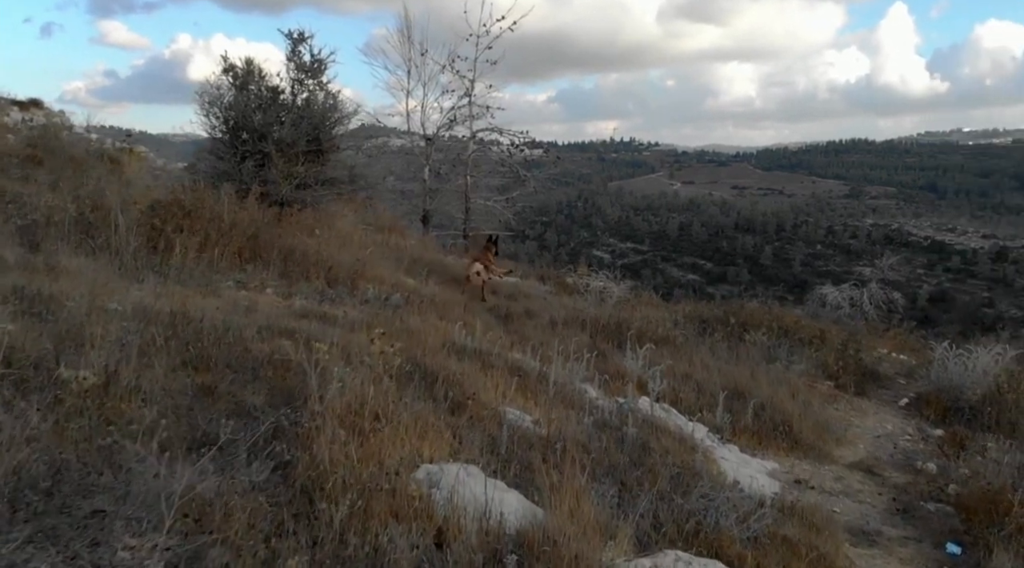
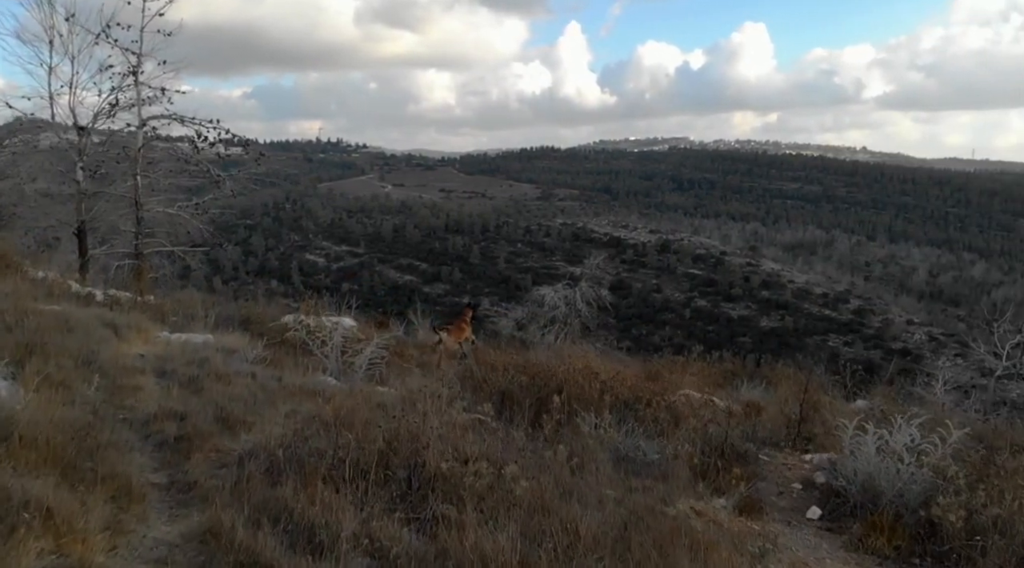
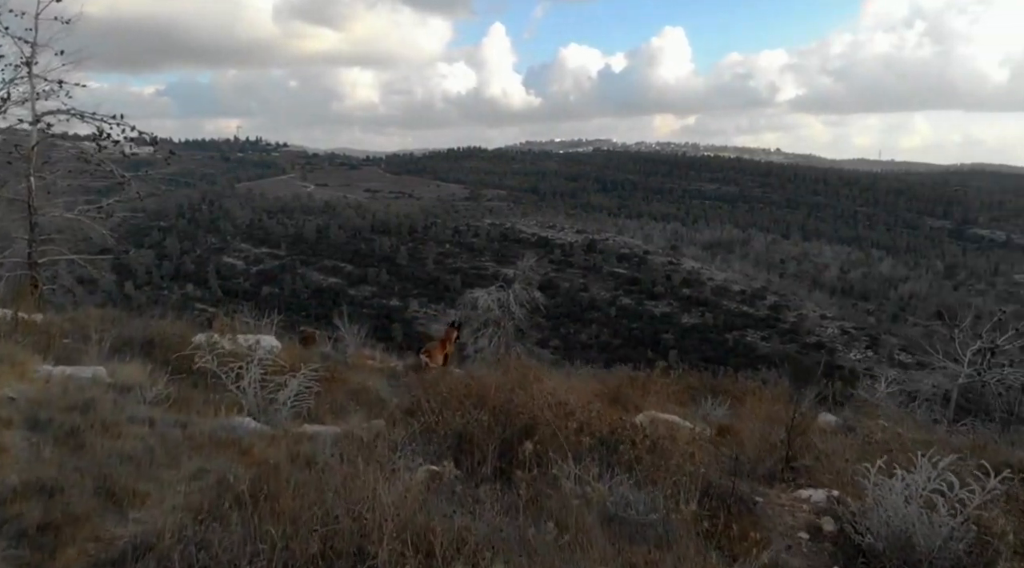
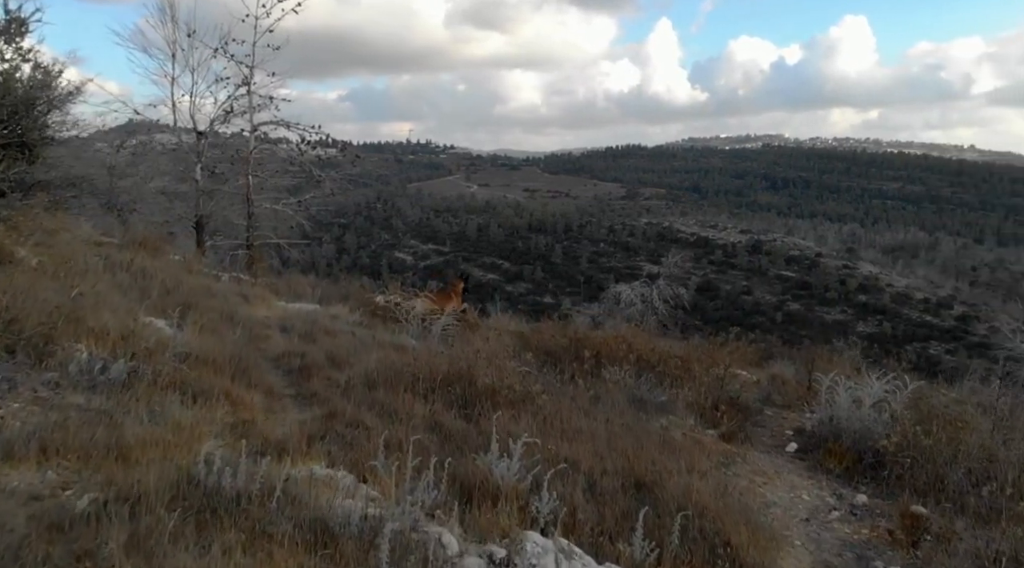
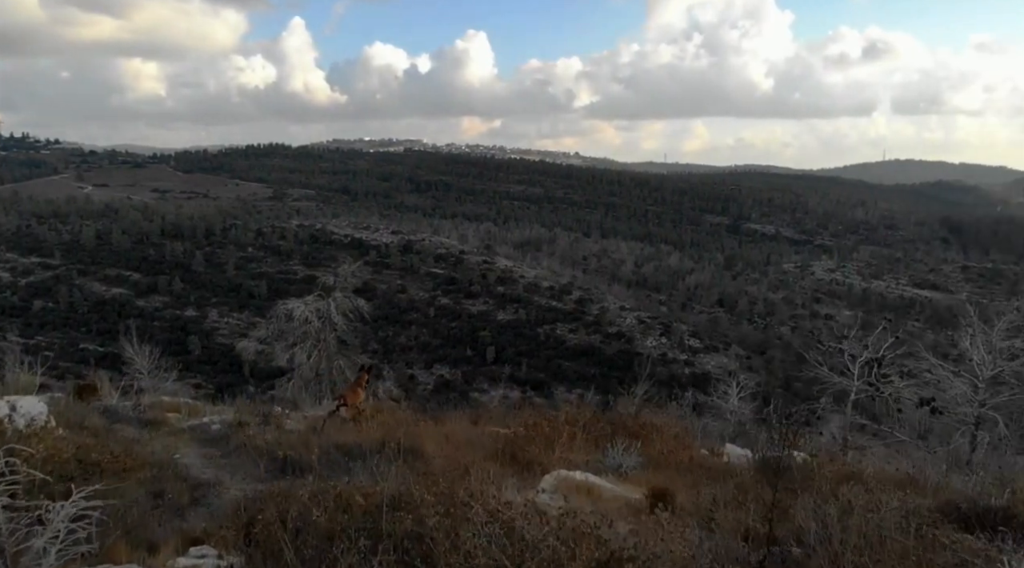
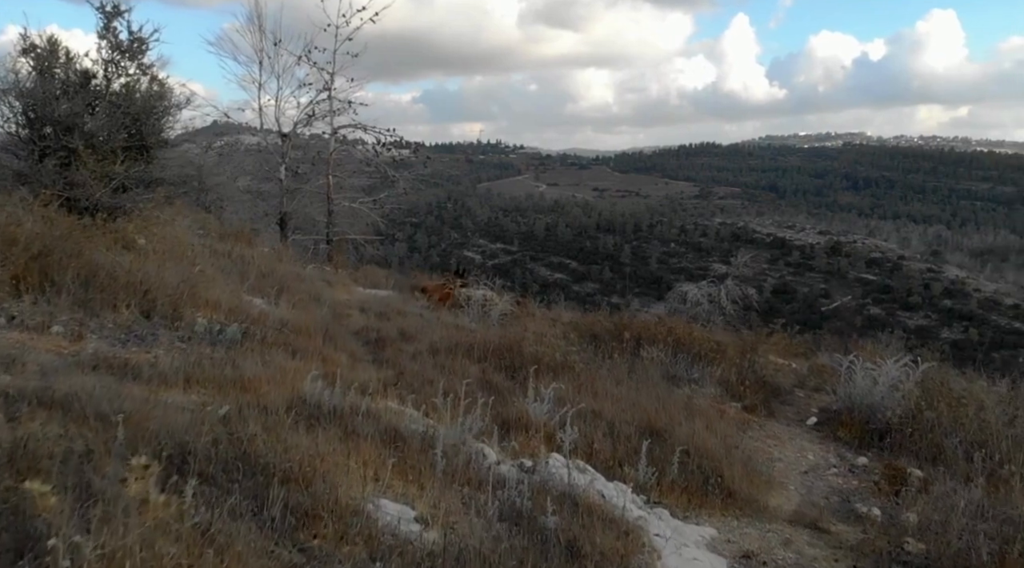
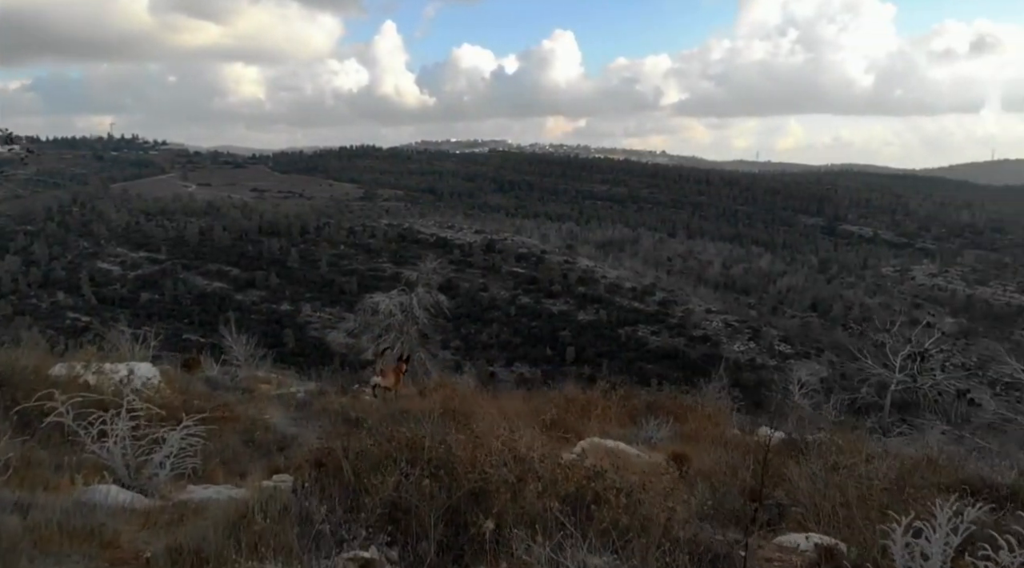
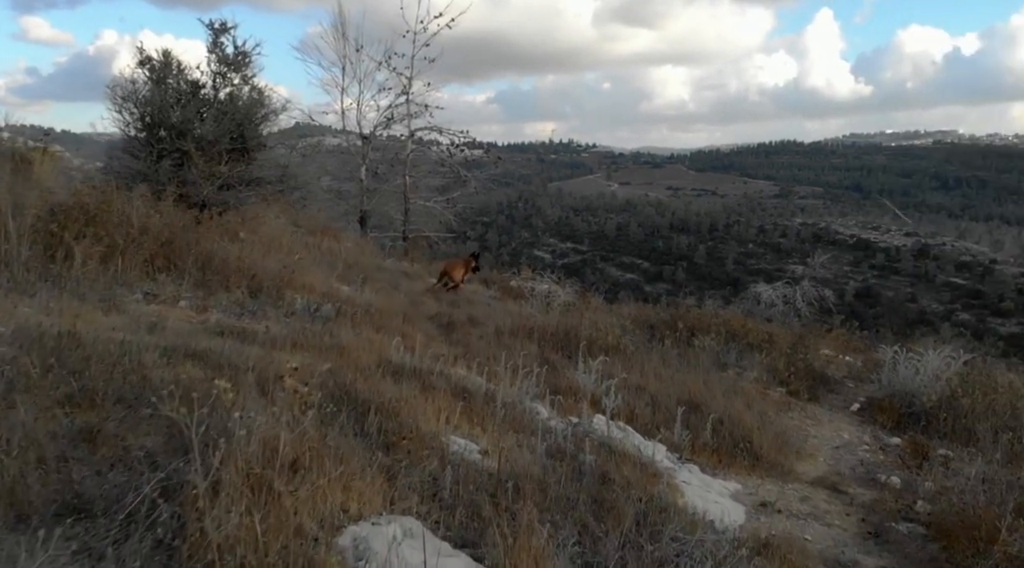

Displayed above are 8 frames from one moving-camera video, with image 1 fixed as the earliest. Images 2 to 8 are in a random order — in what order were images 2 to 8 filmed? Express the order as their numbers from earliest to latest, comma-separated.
8, 6, 4, 2, 3, 7, 5
